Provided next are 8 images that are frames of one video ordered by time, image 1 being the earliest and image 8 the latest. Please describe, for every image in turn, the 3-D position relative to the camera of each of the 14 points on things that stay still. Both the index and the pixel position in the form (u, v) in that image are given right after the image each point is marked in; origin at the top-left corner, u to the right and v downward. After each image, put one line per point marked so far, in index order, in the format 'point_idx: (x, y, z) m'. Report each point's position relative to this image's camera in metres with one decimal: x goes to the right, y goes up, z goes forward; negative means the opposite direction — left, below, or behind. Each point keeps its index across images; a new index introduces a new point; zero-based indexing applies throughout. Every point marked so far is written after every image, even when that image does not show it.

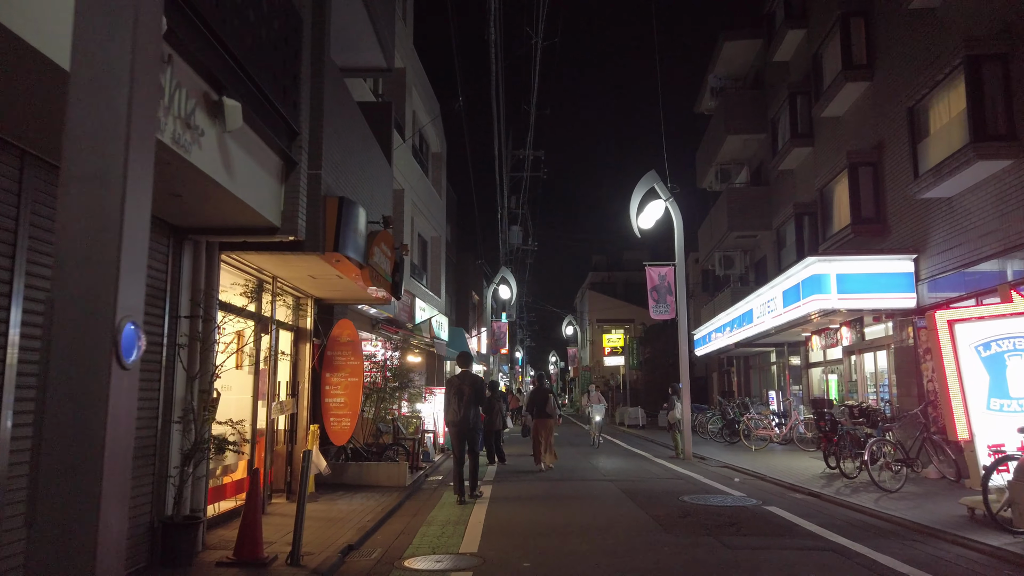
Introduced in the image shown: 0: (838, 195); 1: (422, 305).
0: (+6.6, +1.9, +15.4) m
1: (-2.3, -0.4, +18.9) m
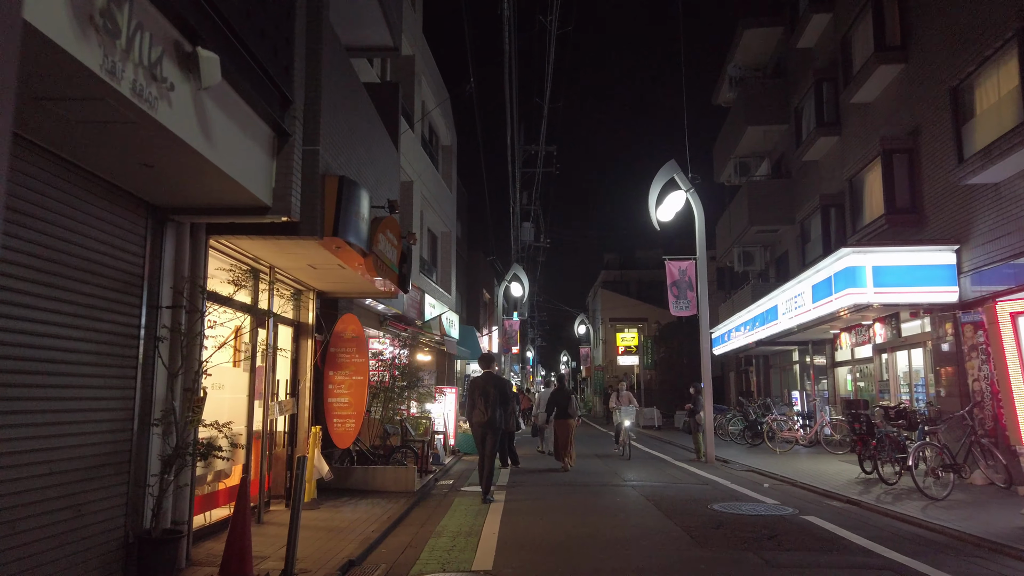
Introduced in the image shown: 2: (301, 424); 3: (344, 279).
0: (+6.9, +2.0, +14.6) m
1: (-1.9, -0.3, +18.2) m
2: (-2.6, -1.7, +9.4) m
3: (-2.0, +0.1, +8.9) m
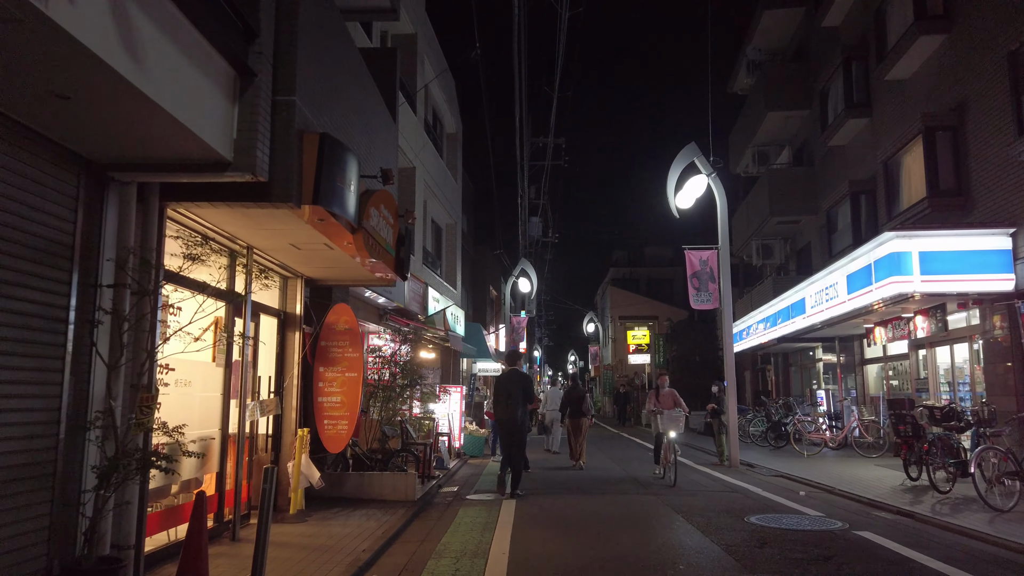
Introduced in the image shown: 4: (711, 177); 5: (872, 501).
0: (+7.1, +2.2, +13.5) m
1: (-1.7, -0.2, +17.2) m
2: (-2.5, -1.5, +8.4) m
3: (-1.9, +0.3, +7.9) m
4: (+3.9, +2.1, +14.7) m
5: (+4.6, -2.7, +9.6) m
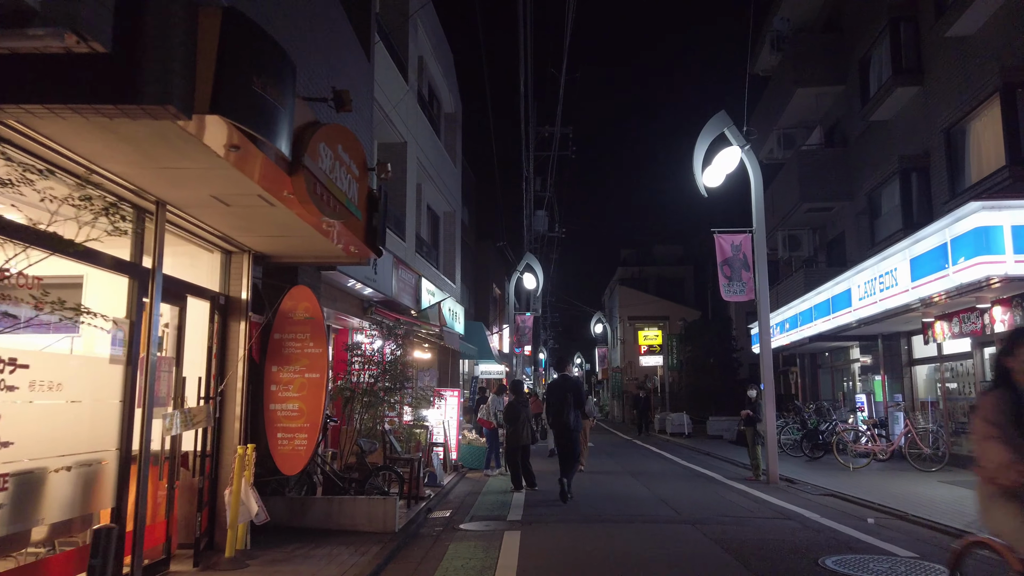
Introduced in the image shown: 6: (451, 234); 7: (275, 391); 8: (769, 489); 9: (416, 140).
0: (+7.1, +2.4, +11.7) m
1: (-1.7, 0.0, +15.4) m
2: (-2.5, -1.3, +6.6) m
3: (-1.8, +0.5, +6.0) m
4: (+3.9, +2.3, +12.8) m
5: (+4.6, -2.5, +7.8) m
6: (-1.5, +1.4, +19.4) m
7: (-2.2, -0.9, +6.9) m
8: (+3.9, -3.1, +11.6) m
9: (-1.9, +2.9, +15.0) m
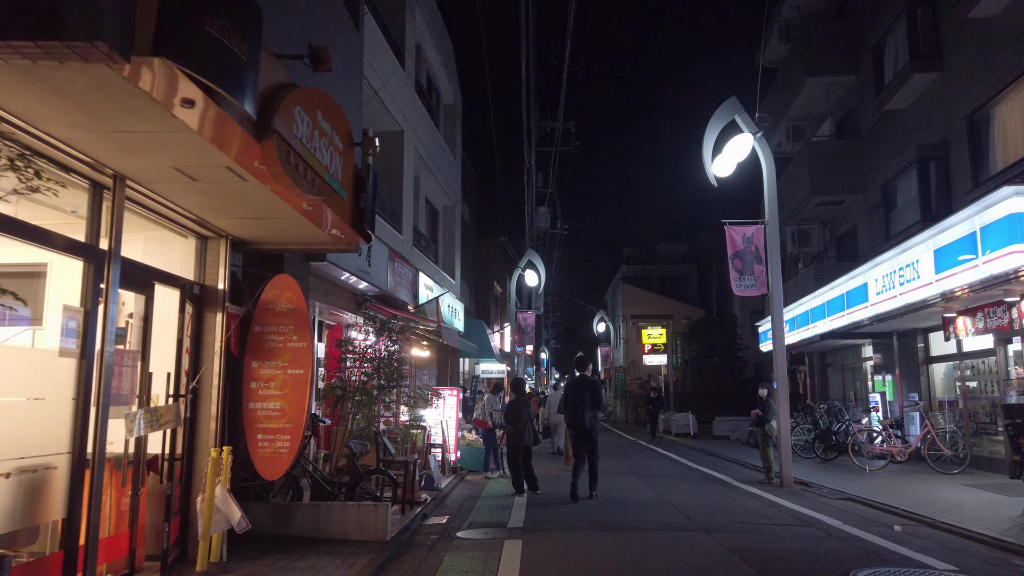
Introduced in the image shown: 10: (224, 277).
0: (+7.1, +2.5, +11.1) m
1: (-1.6, +0.1, +14.8) m
2: (-2.5, -1.2, +6.0) m
3: (-1.8, +0.6, +5.5) m
4: (+4.0, +2.4, +12.3) m
5: (+4.6, -2.4, +7.2) m
6: (-1.5, +1.5, +18.9) m
7: (-2.2, -0.8, +6.4) m
8: (+3.9, -3.0, +11.0) m
9: (-1.9, +3.0, +14.5) m
10: (-2.4, +0.1, +6.3) m
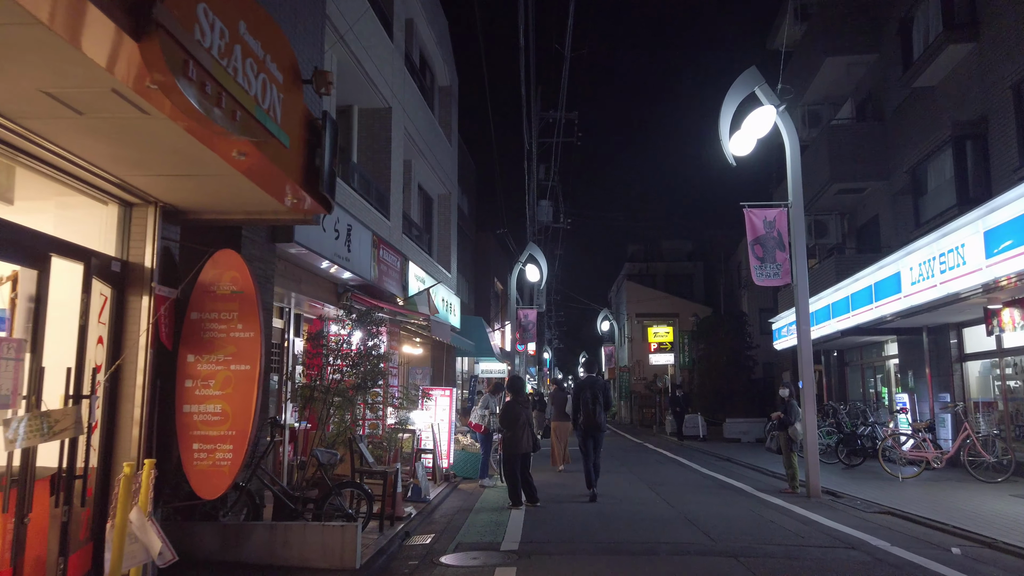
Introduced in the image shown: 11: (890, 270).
0: (+7.1, +2.6, +9.9) m
1: (-1.7, +0.2, +13.7) m
2: (-2.5, -1.1, +4.9) m
3: (-1.9, +0.7, +4.4) m
4: (+3.9, +2.6, +11.1) m
5: (+4.6, -2.3, +6.0) m
6: (-1.5, +1.6, +17.7) m
7: (-2.2, -0.7, +5.3) m
8: (+3.9, -2.8, +9.9) m
9: (-1.9, +3.2, +13.4) m
10: (-2.5, +0.3, +5.2) m
11: (+6.1, +0.3, +12.2) m
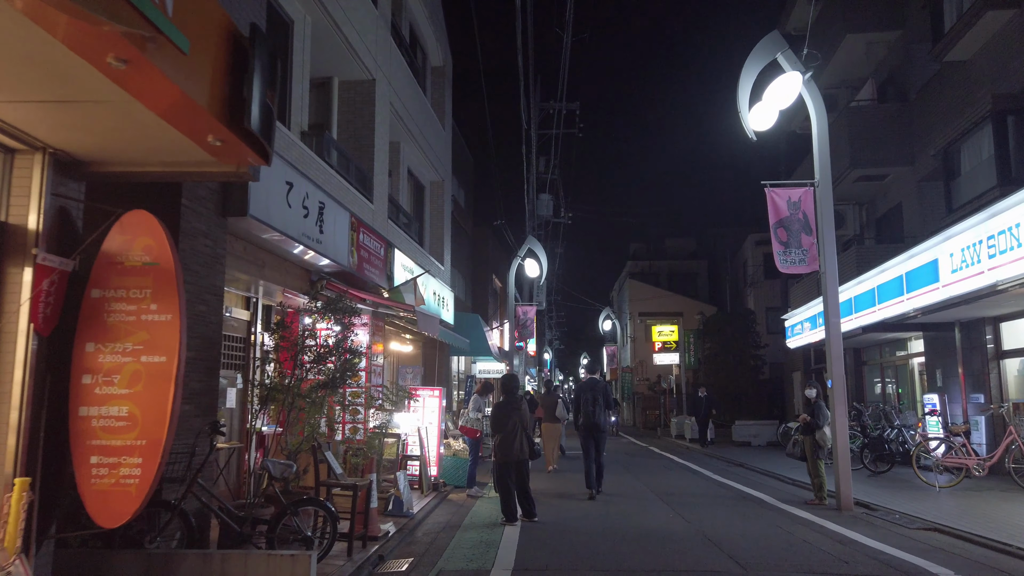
0: (+7.0, +2.8, +8.8) m
1: (-1.7, +0.4, +12.6) m
2: (-2.6, -0.9, +3.8) m
3: (-2.0, +0.9, +3.3) m
4: (+3.8, +2.7, +10.0) m
5: (+4.5, -2.1, +4.9) m
6: (-1.6, +1.8, +16.6) m
7: (-2.3, -0.5, +4.1) m
8: (+3.8, -2.7, +8.7) m
9: (-2.0, +3.3, +12.3) m
10: (-2.5, +0.4, +4.1) m
11: (+6.1, +0.5, +11.1) m
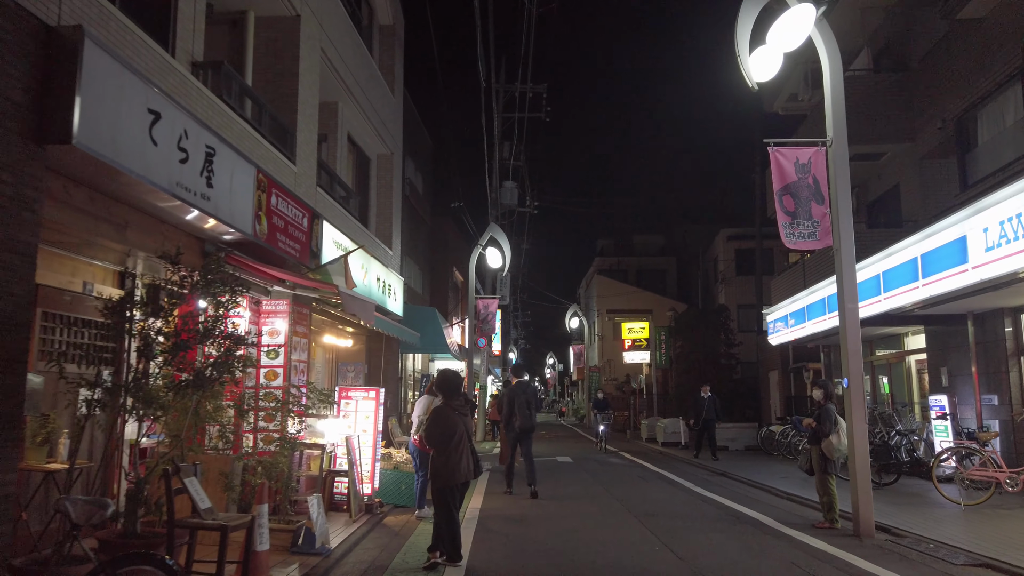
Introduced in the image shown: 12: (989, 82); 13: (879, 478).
0: (+6.6, +3.0, +7.3) m
1: (-2.4, +0.6, +10.7) m
2: (-2.9, -0.7, +1.9) m
3: (-2.2, +1.1, +1.3) m
4: (+3.3, +2.9, +8.3) m
5: (+4.2, -1.9, +3.3) m
6: (-2.4, +2.0, +14.7) m
7: (-2.6, -0.3, +2.2) m
8: (+3.3, -2.4, +7.1) m
9: (-2.6, +3.6, +10.3) m
10: (-2.8, +0.7, +2.1) m
11: (+5.5, +0.7, +9.5) m
12: (+6.7, +2.9, +10.7) m
13: (+5.4, -2.8, +11.3) m
